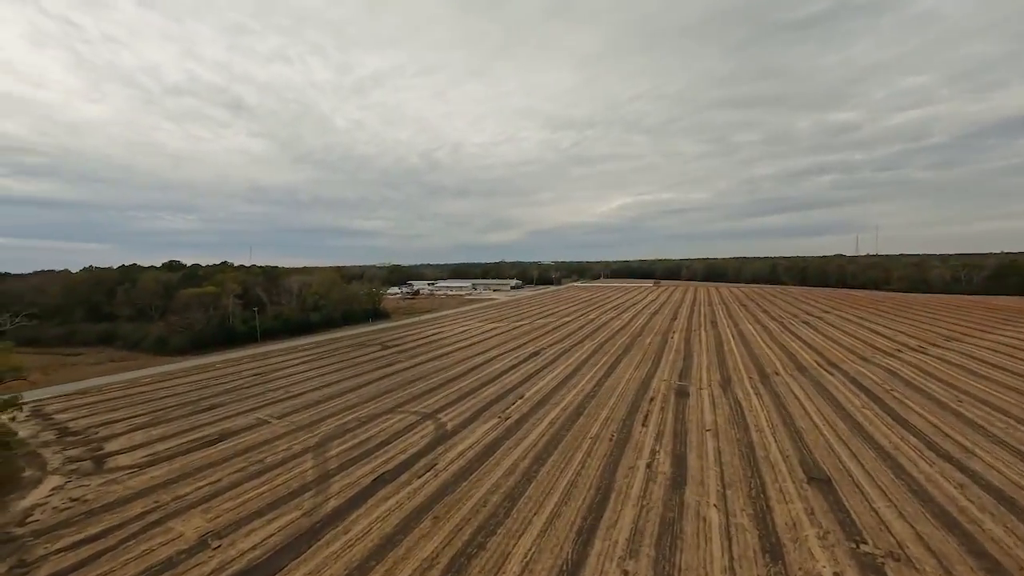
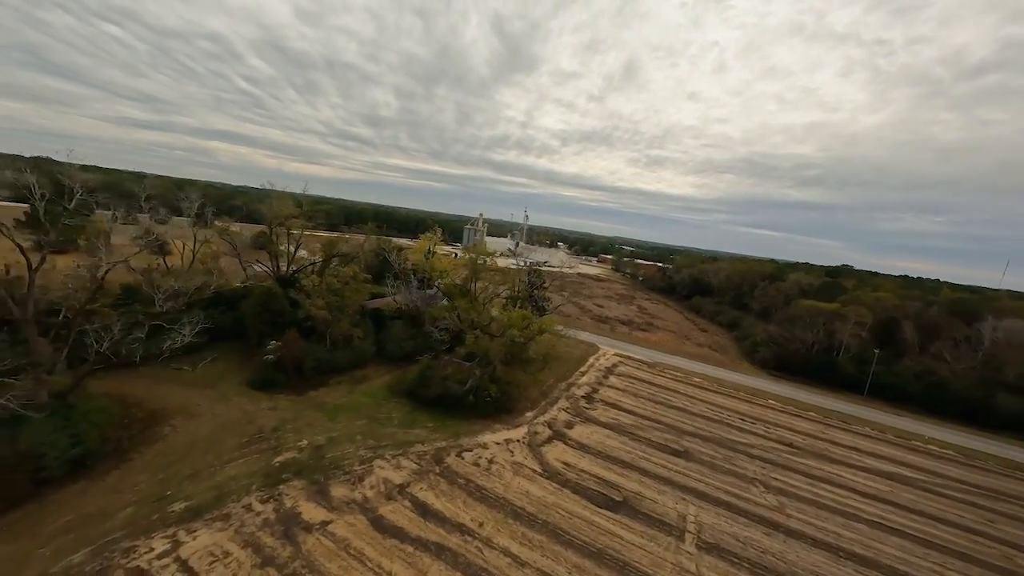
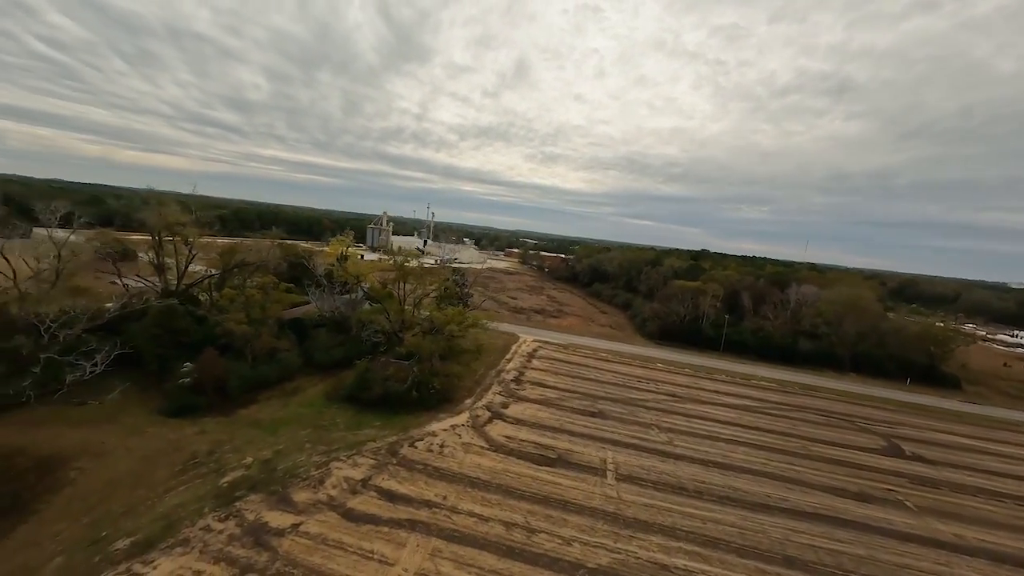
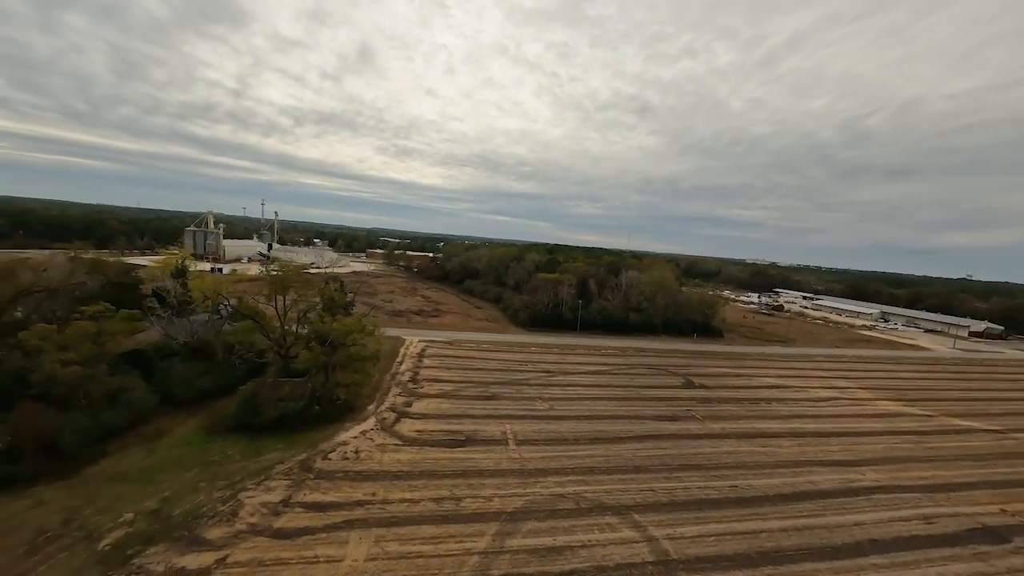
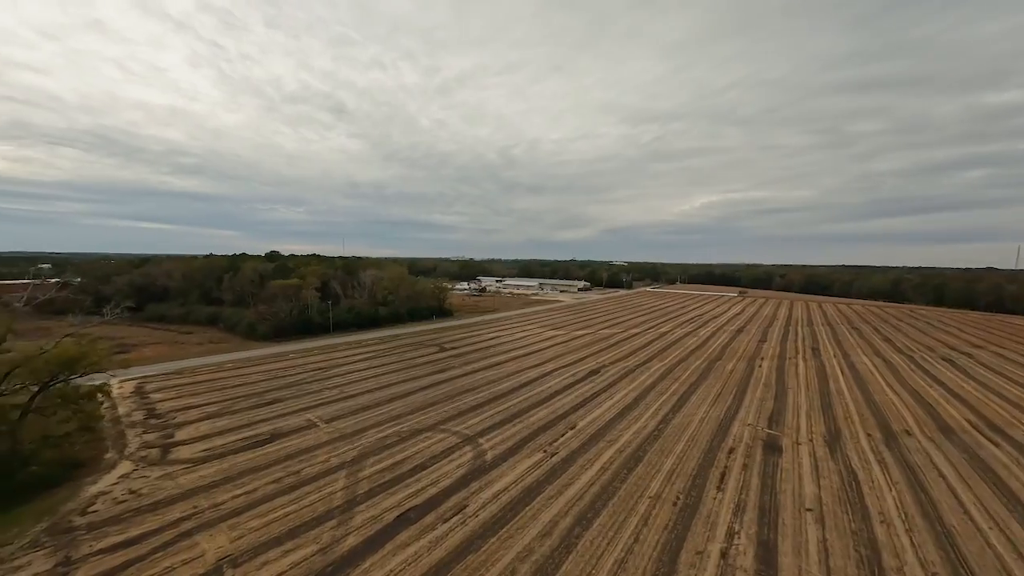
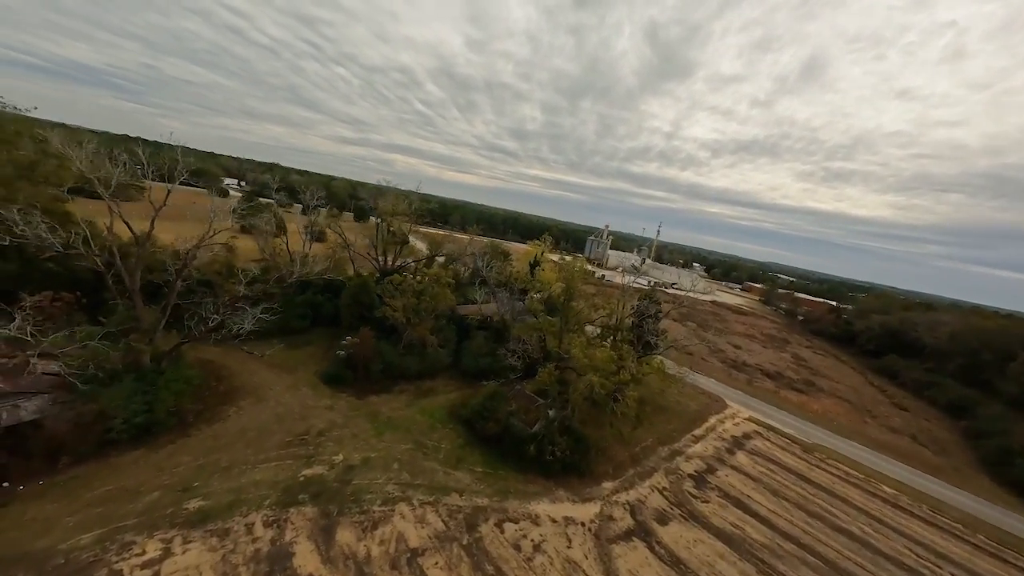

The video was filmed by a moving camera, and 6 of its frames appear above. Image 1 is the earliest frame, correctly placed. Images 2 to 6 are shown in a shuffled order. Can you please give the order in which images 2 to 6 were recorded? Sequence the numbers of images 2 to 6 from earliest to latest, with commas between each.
5, 4, 3, 2, 6
